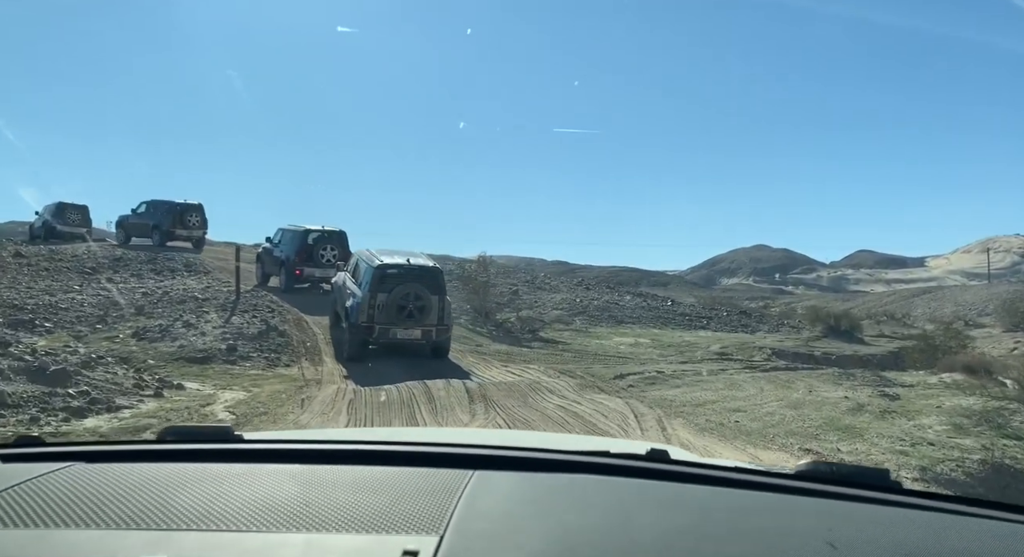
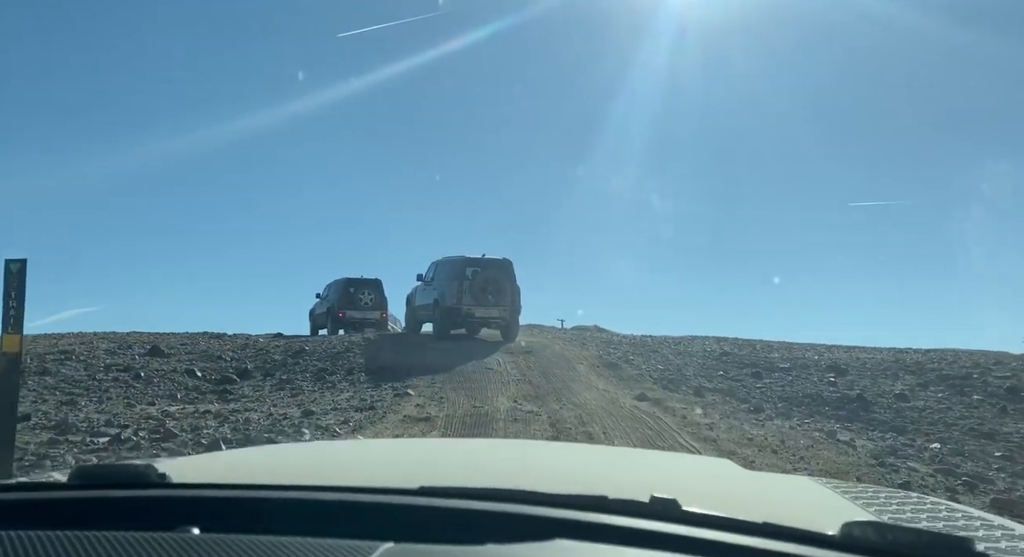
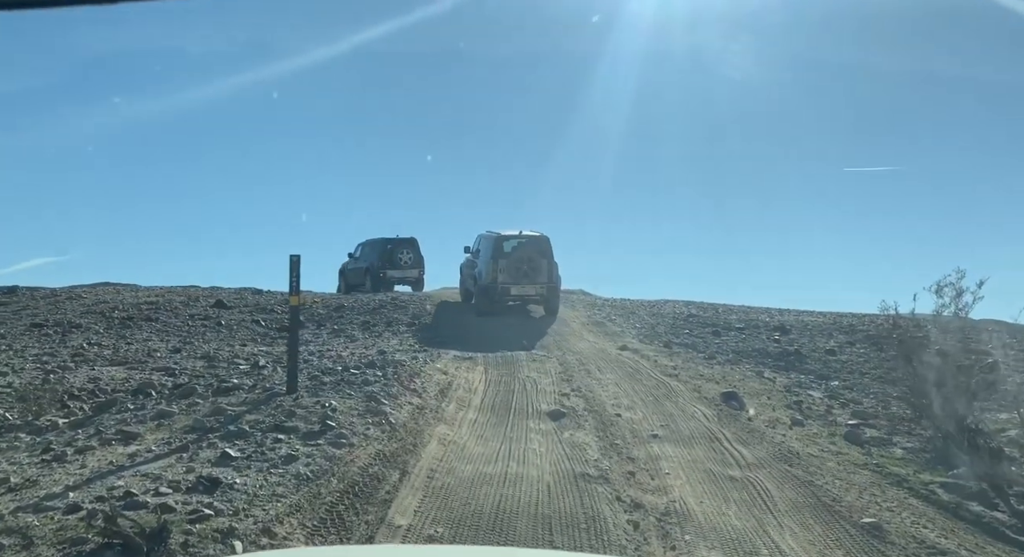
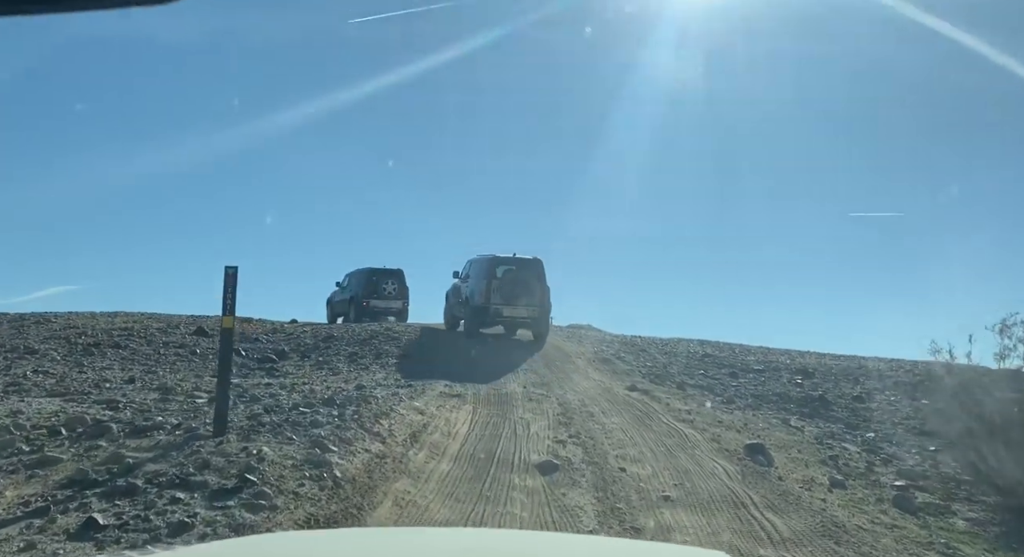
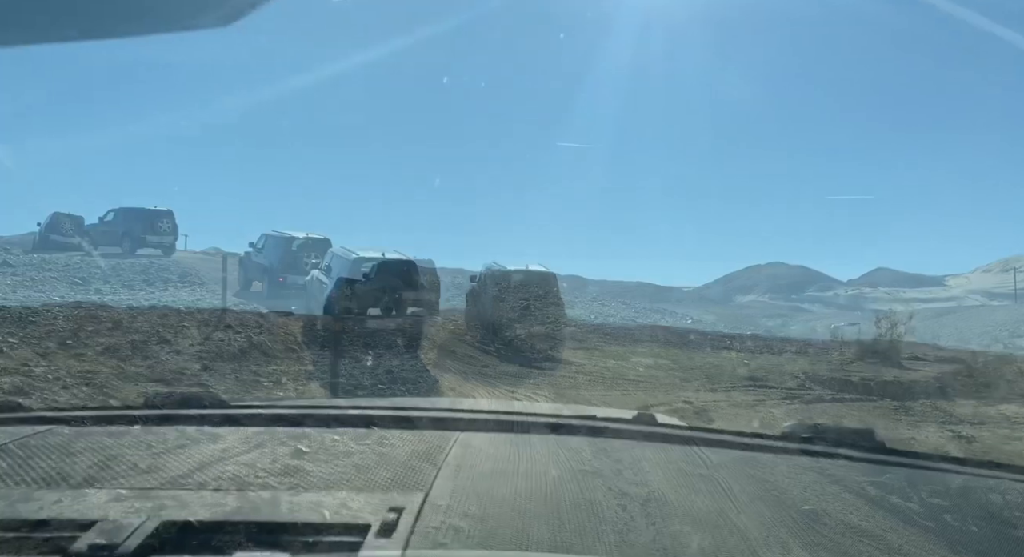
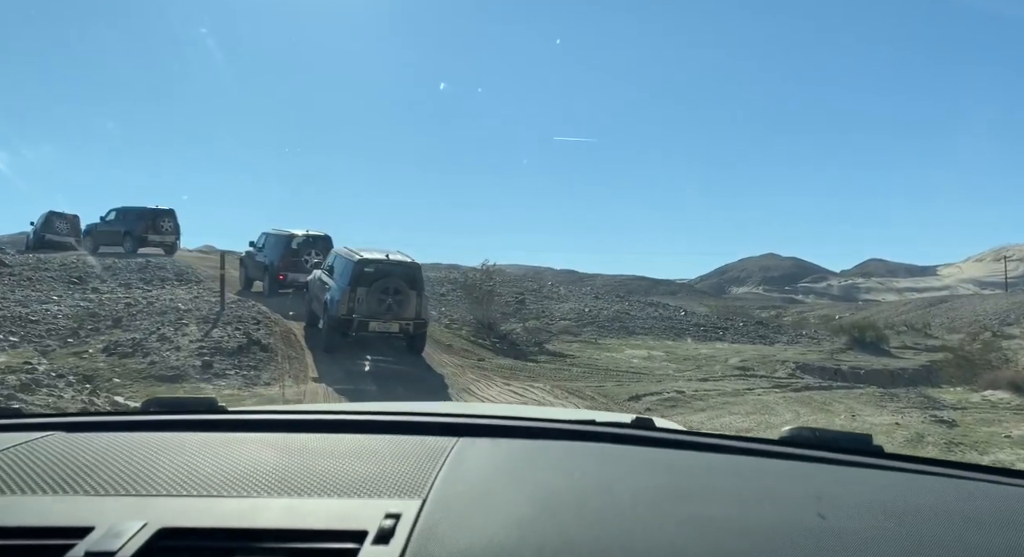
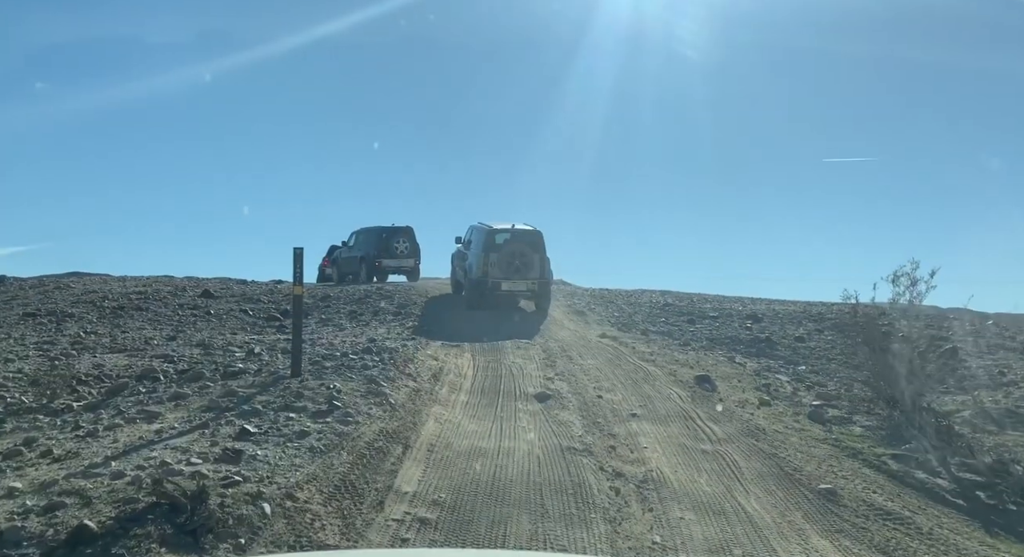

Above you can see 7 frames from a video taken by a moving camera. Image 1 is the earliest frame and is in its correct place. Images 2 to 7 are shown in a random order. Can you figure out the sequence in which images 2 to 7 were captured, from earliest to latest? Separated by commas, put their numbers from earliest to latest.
6, 5, 7, 3, 4, 2
